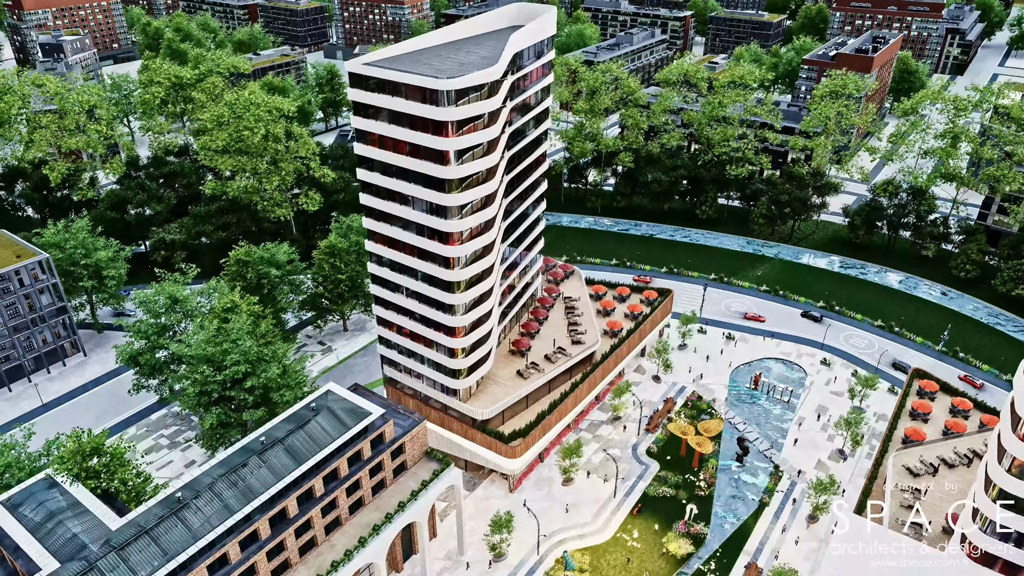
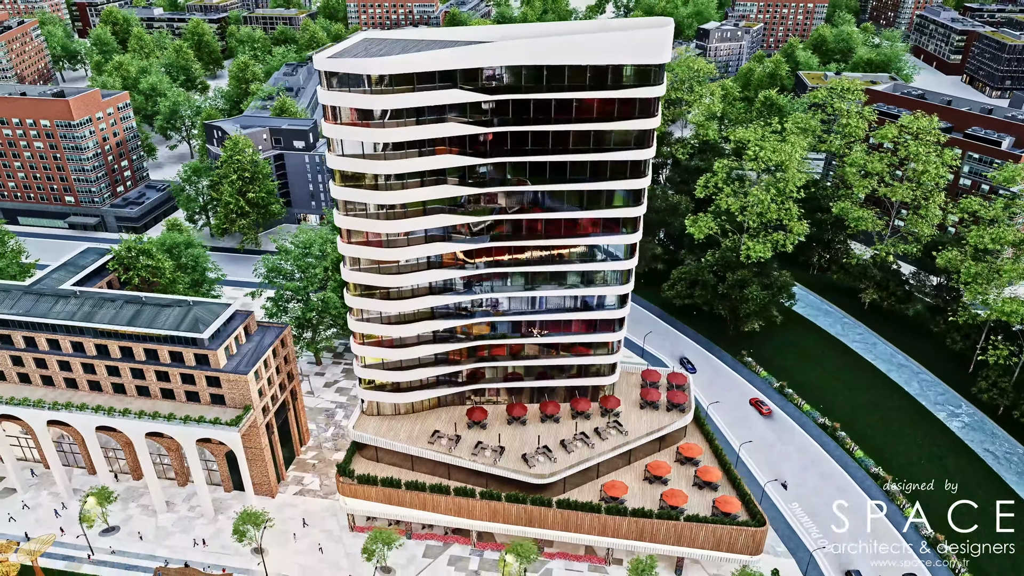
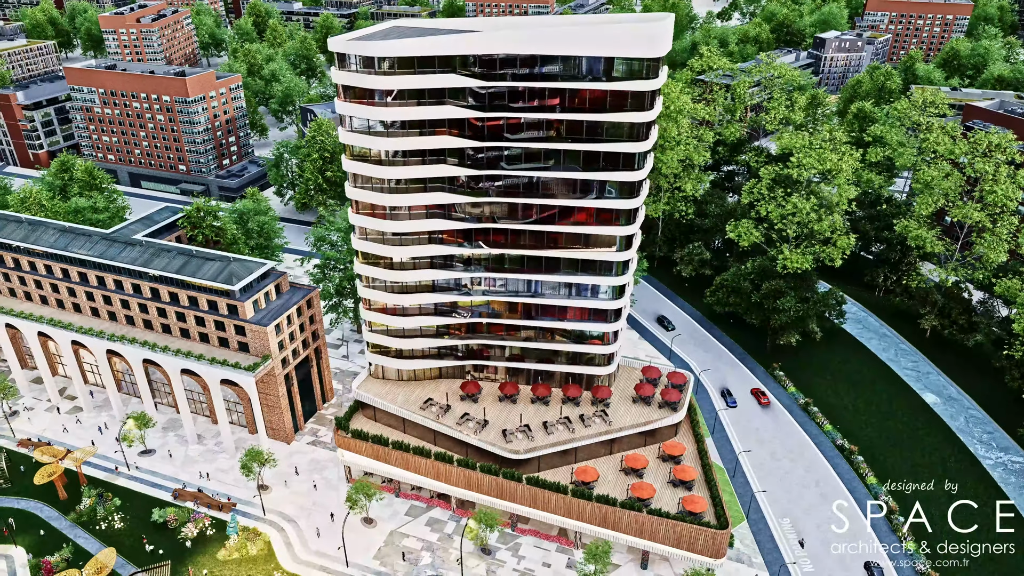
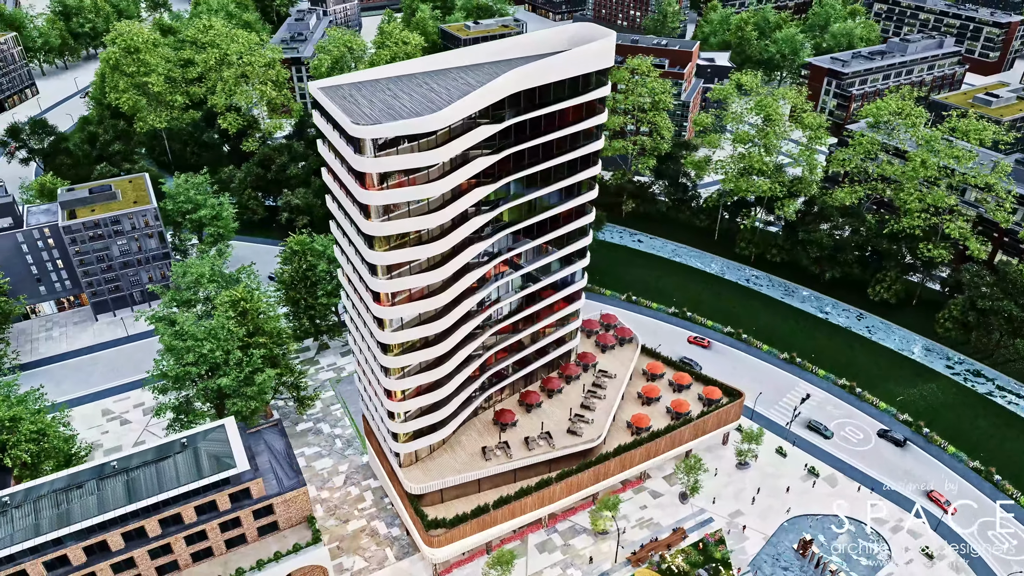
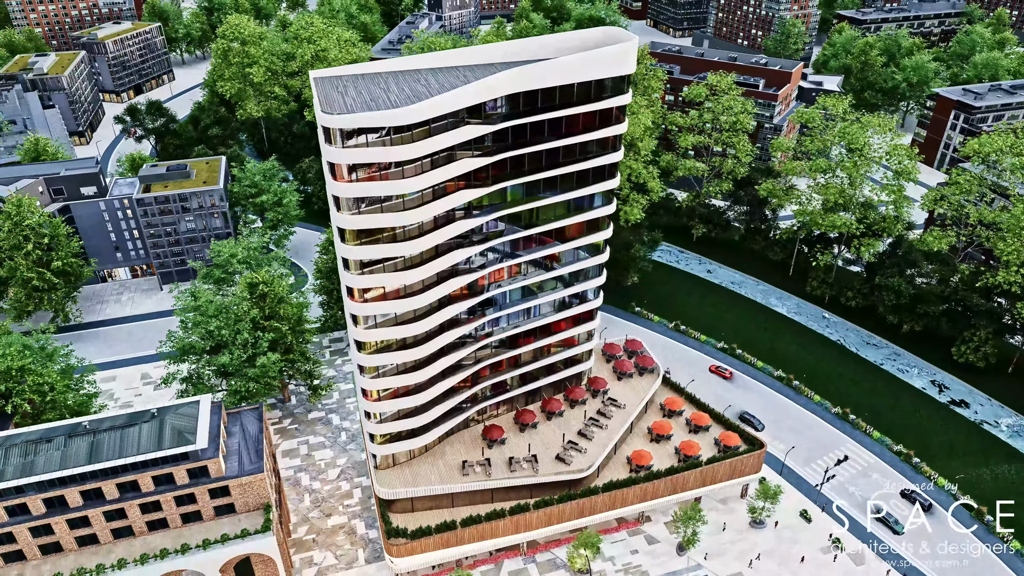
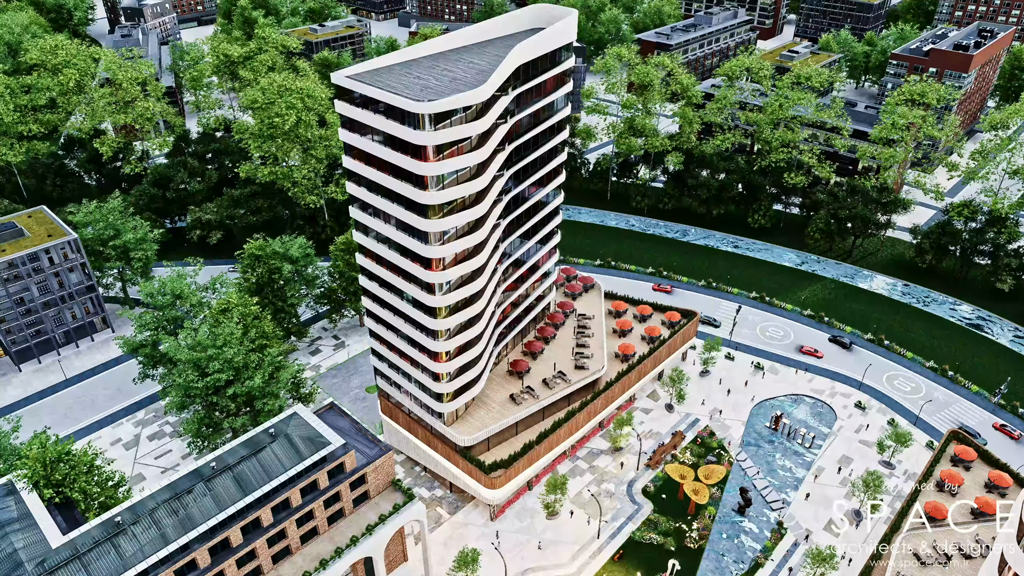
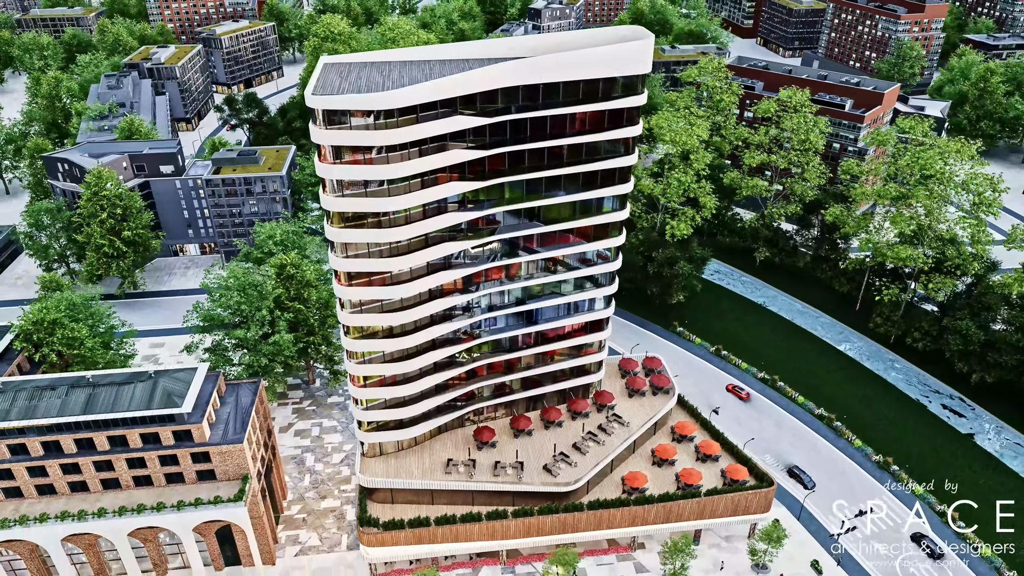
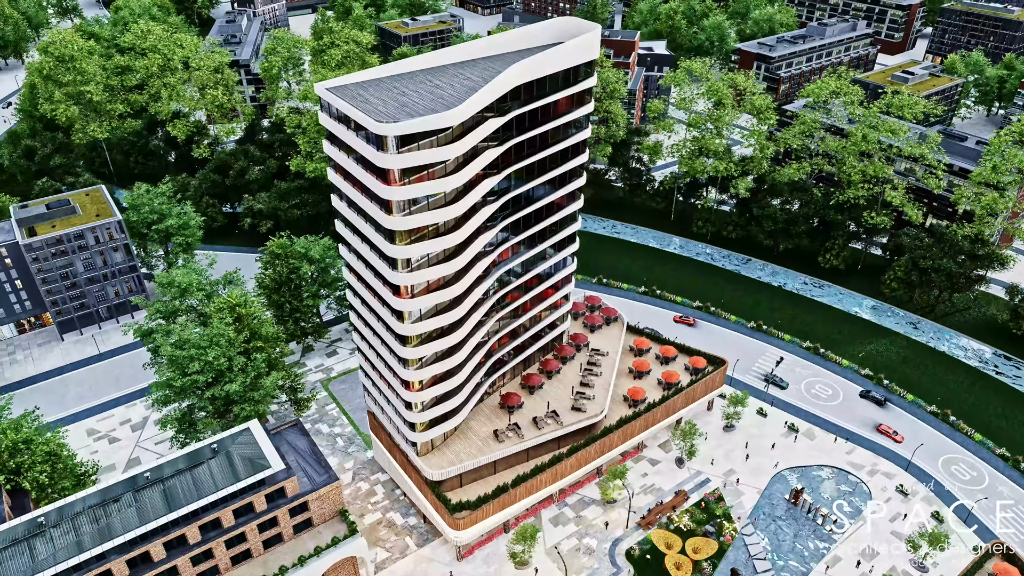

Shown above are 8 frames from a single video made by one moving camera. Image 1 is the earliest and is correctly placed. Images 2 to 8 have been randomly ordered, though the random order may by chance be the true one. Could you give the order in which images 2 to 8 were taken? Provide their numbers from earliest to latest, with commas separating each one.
6, 8, 4, 5, 7, 2, 3
